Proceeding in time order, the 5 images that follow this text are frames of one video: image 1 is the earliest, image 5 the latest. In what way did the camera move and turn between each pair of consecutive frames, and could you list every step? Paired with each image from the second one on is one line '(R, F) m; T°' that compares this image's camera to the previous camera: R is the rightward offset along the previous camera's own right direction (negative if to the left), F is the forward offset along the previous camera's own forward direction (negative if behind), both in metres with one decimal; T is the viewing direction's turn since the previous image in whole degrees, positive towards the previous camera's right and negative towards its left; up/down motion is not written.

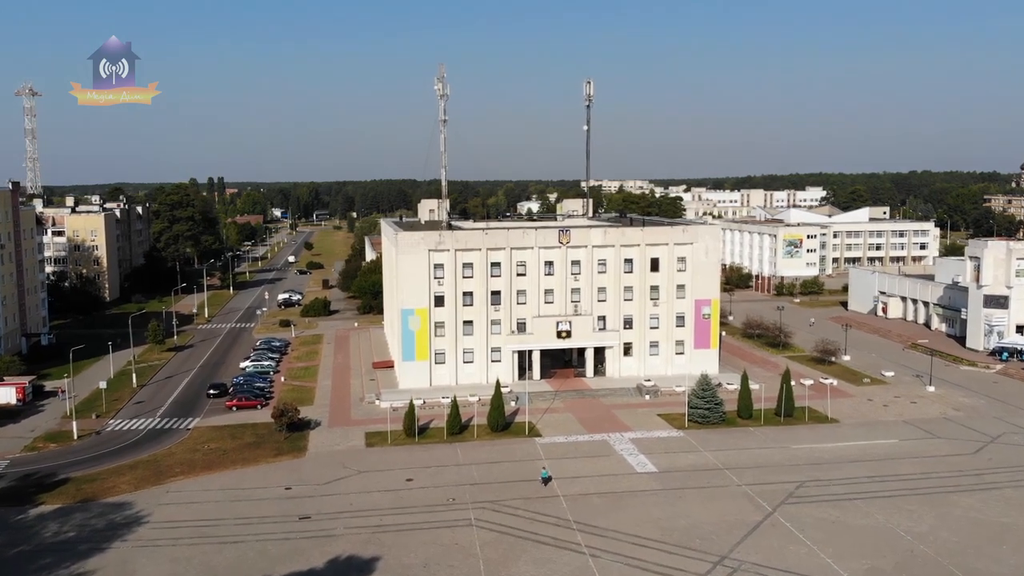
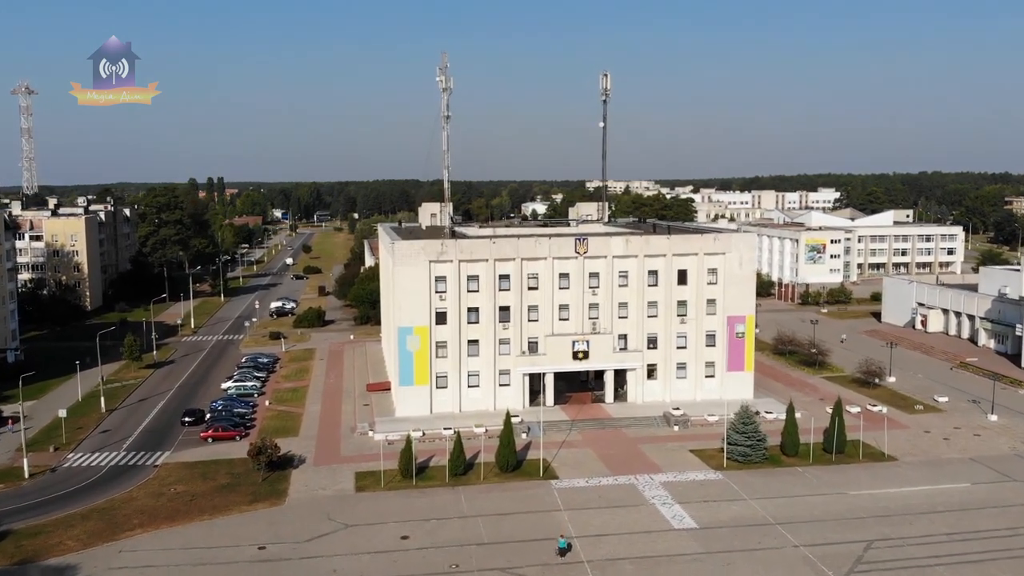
(-0.4, +5.8) m; 0°
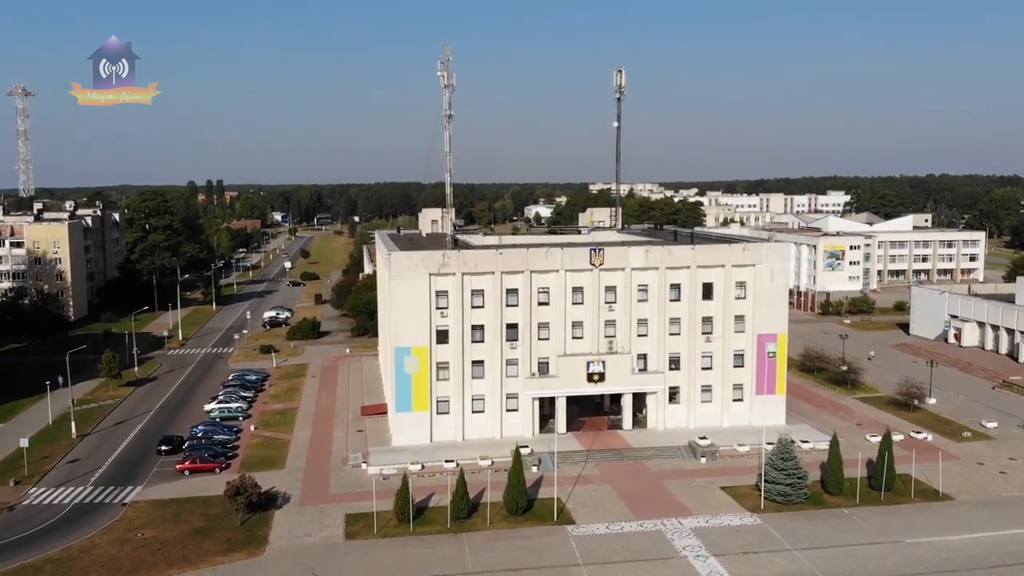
(-0.3, +4.4) m; 0°
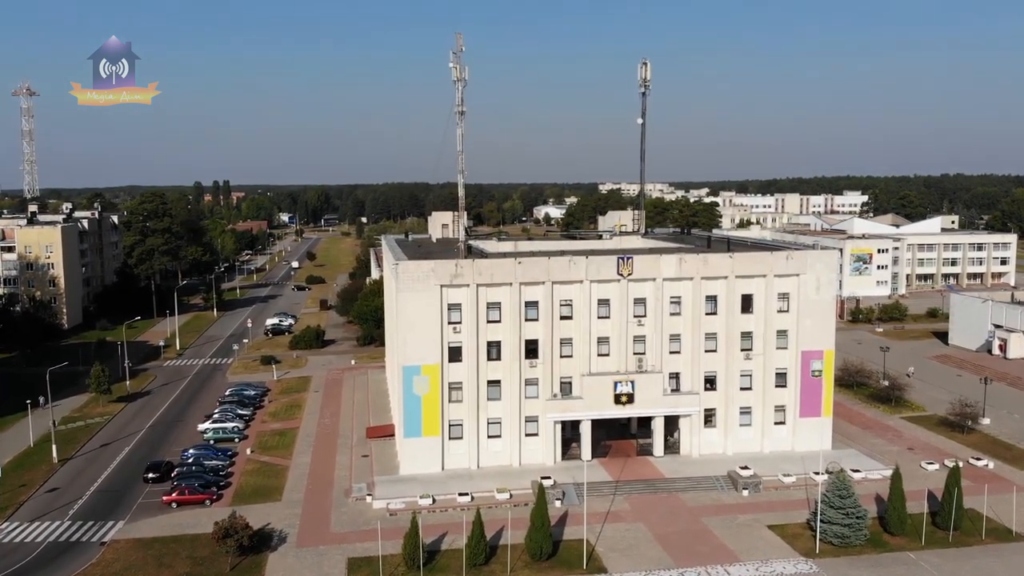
(-0.6, +3.9) m; -1°
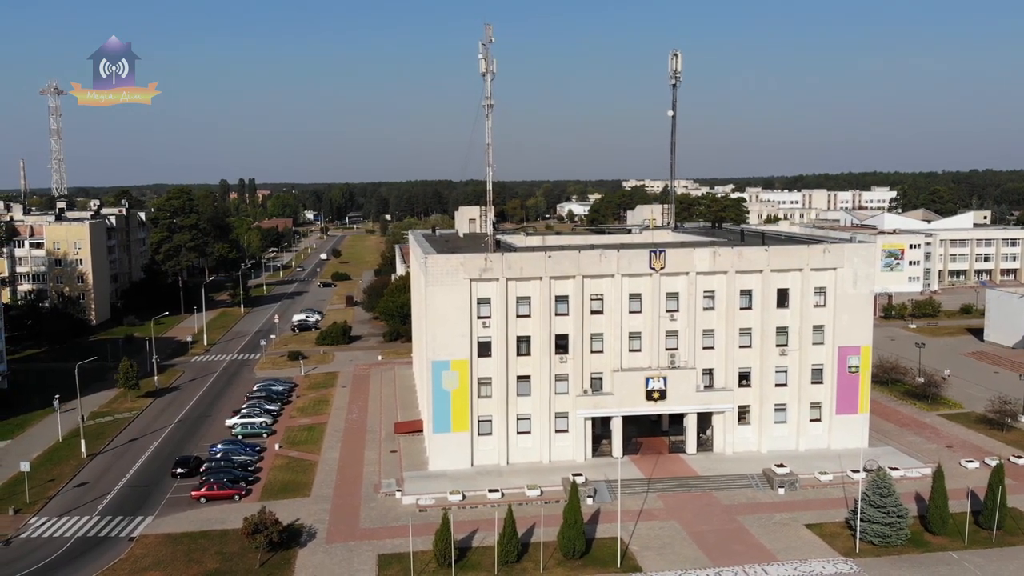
(-0.4, +0.5) m; -2°
